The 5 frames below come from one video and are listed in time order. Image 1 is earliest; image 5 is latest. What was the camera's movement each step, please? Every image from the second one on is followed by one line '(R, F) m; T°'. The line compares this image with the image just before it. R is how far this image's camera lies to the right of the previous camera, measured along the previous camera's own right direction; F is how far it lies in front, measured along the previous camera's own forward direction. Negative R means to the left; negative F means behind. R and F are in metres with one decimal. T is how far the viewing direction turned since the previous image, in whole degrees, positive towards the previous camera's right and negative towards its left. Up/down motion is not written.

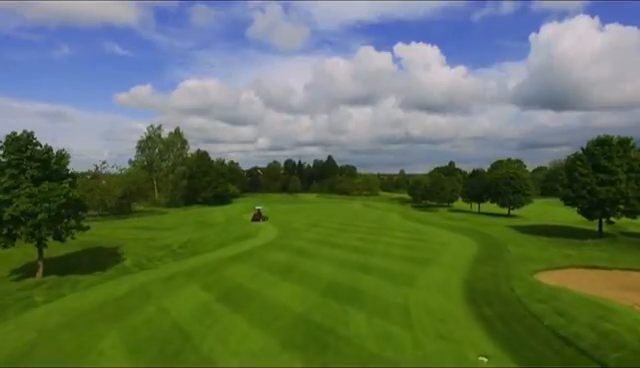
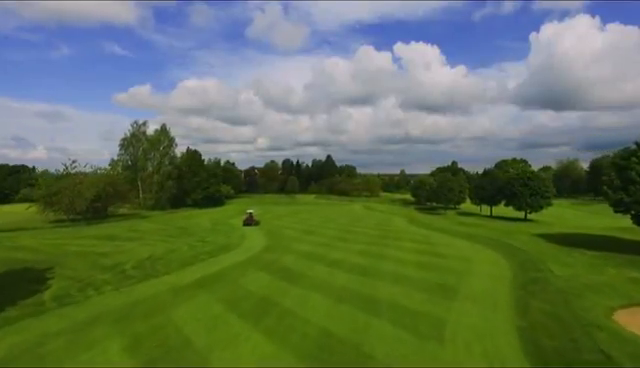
(+0.5, +7.5) m; 0°
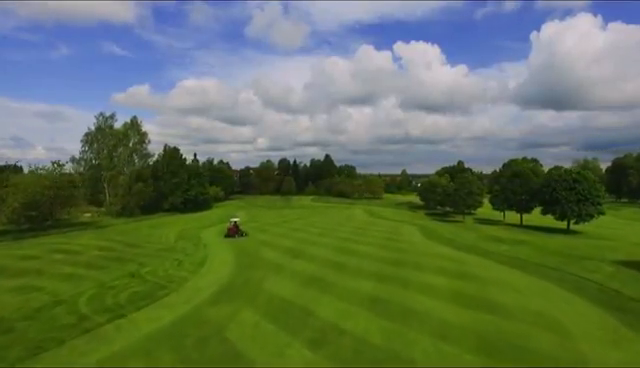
(+0.8, +13.9) m; 0°
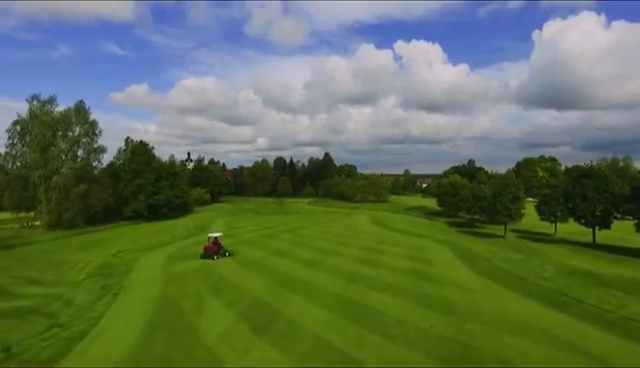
(+0.6, +18.7) m; 0°
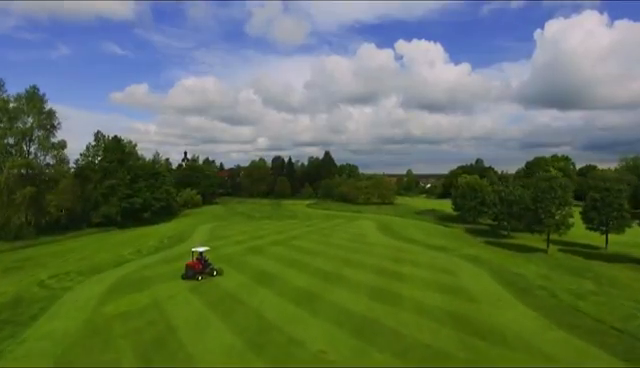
(+0.2, +11.1) m; 0°
